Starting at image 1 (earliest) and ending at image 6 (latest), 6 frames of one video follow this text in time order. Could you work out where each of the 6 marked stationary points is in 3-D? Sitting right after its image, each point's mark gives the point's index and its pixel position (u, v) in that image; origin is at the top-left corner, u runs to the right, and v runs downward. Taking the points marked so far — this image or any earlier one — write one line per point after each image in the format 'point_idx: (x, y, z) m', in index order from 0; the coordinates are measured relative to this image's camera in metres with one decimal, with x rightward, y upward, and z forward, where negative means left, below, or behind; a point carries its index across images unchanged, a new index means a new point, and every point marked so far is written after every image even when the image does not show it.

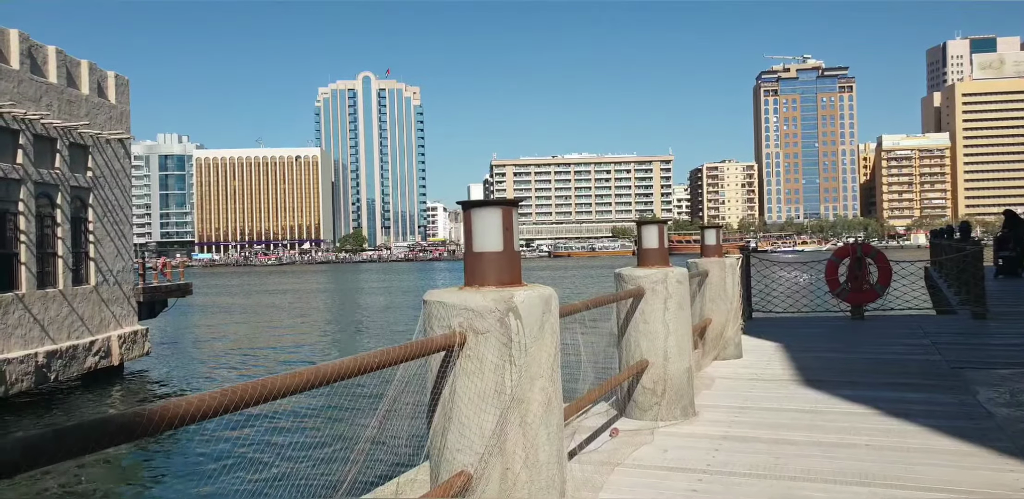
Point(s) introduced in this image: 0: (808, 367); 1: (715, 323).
0: (+2.7, -1.1, +6.6) m
1: (+1.9, -0.7, +7.0) m
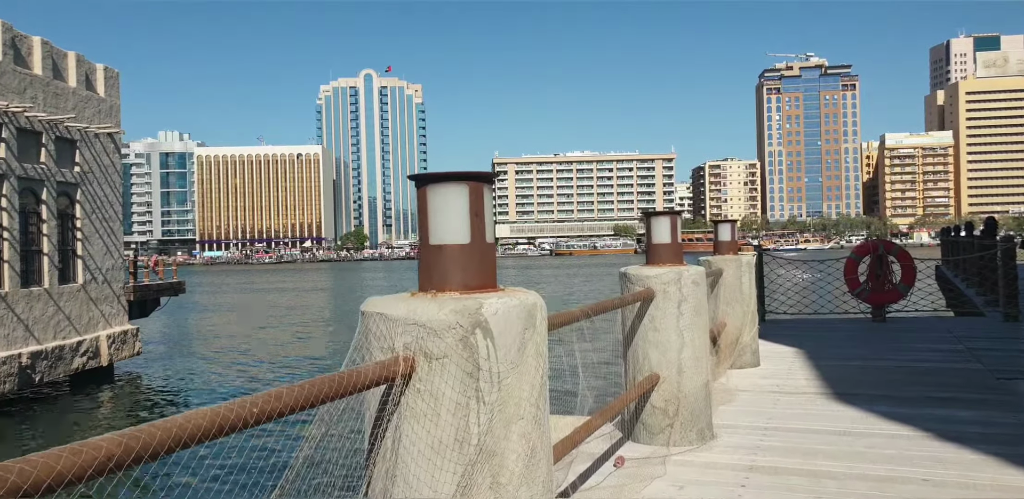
0: (+2.6, -1.0, +5.9) m
1: (+1.8, -0.7, +6.3) m
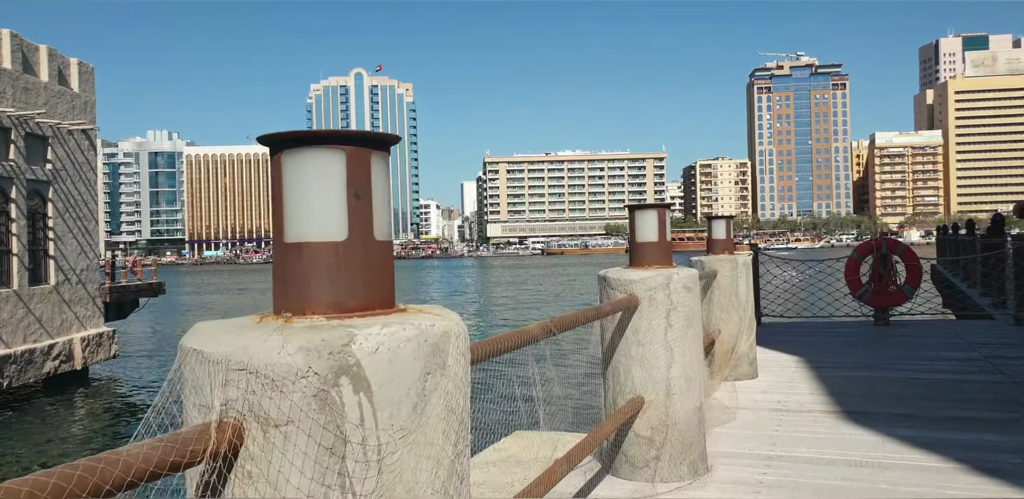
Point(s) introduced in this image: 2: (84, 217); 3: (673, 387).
0: (+2.4, -1.0, +5.3) m
1: (+1.6, -0.7, +5.7) m
2: (-9.4, +0.7, +16.5) m
3: (+0.8, -0.6, +3.5) m
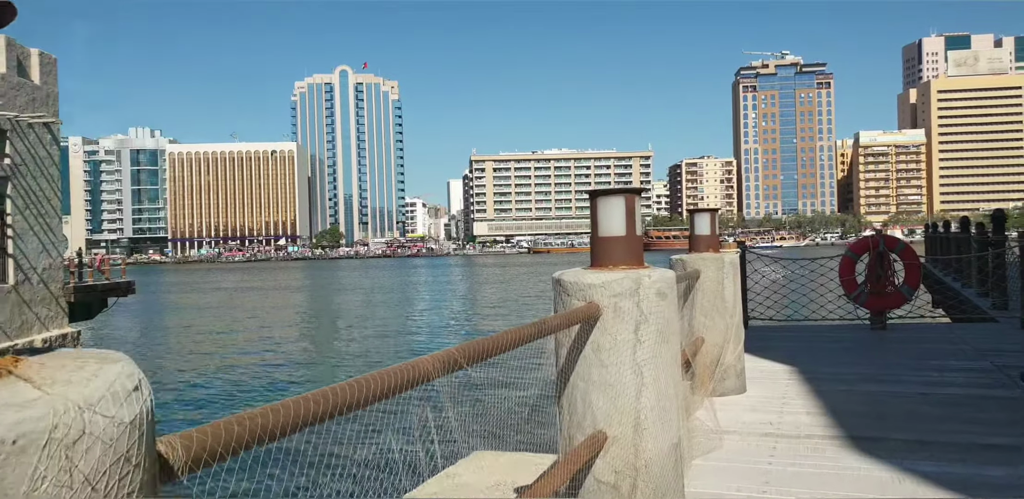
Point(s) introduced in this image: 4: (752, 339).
0: (+2.1, -1.0, +4.6) m
1: (+1.3, -0.6, +5.0) m
2: (-9.9, +0.8, +15.5) m
3: (+0.5, -0.6, +2.8) m
4: (+2.6, -1.0, +7.9) m
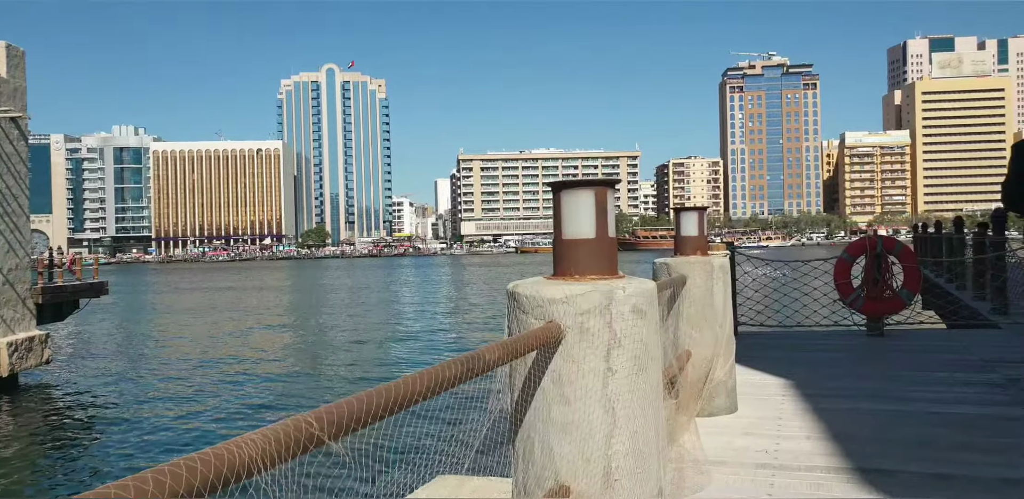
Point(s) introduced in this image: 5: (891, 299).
0: (+1.9, -1.0, +4.1) m
1: (+1.1, -0.7, +4.4) m
2: (-10.3, +0.8, +14.8) m
3: (+0.3, -0.6, +2.2) m
4: (+2.3, -1.0, +7.4) m
5: (+3.9, -0.5, +7.6) m
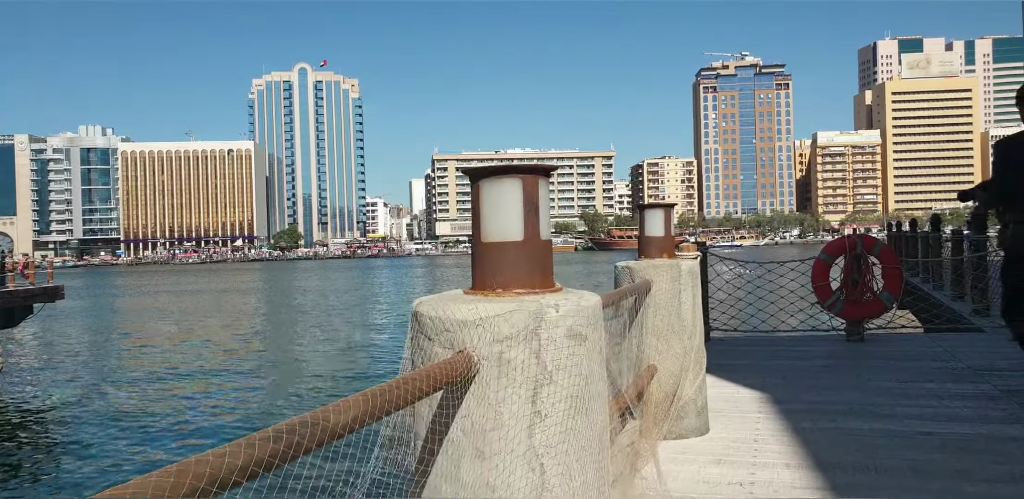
0: (+1.6, -1.0, +3.6) m
1: (+0.8, -0.7, +3.9) m
2: (-10.9, +0.7, +13.9) m
3: (+0.1, -0.7, +1.7) m
4: (+1.9, -1.0, +6.9) m
5: (+3.5, -0.5, +7.1) m
